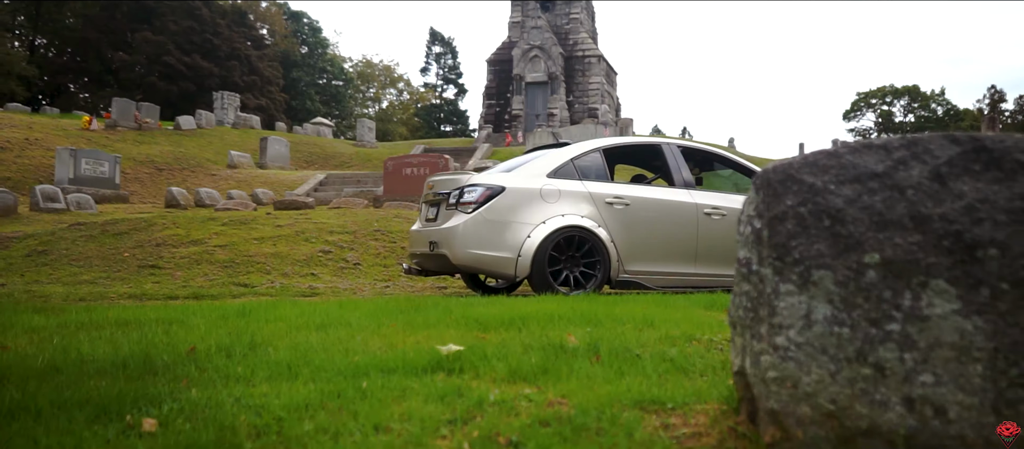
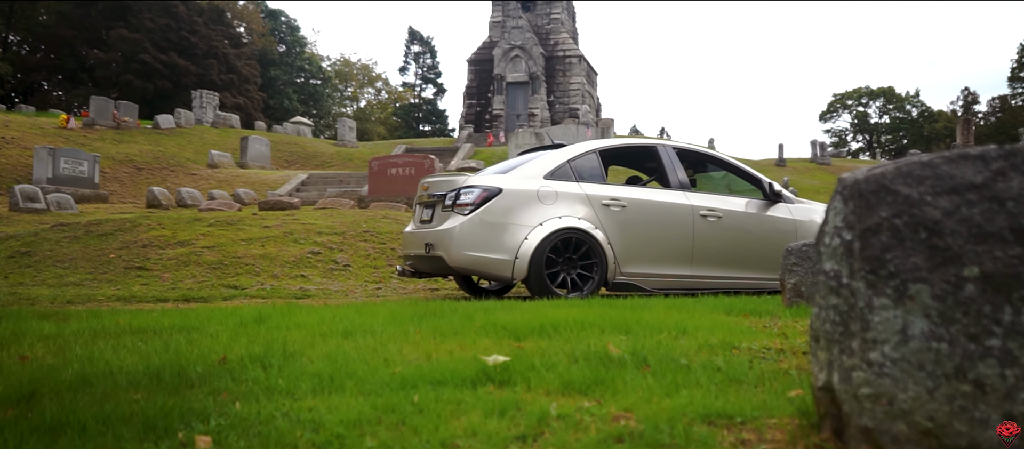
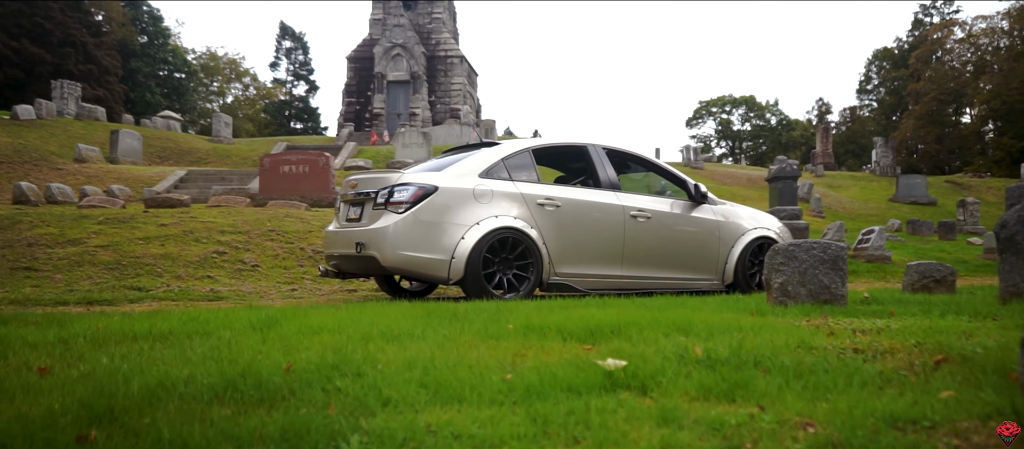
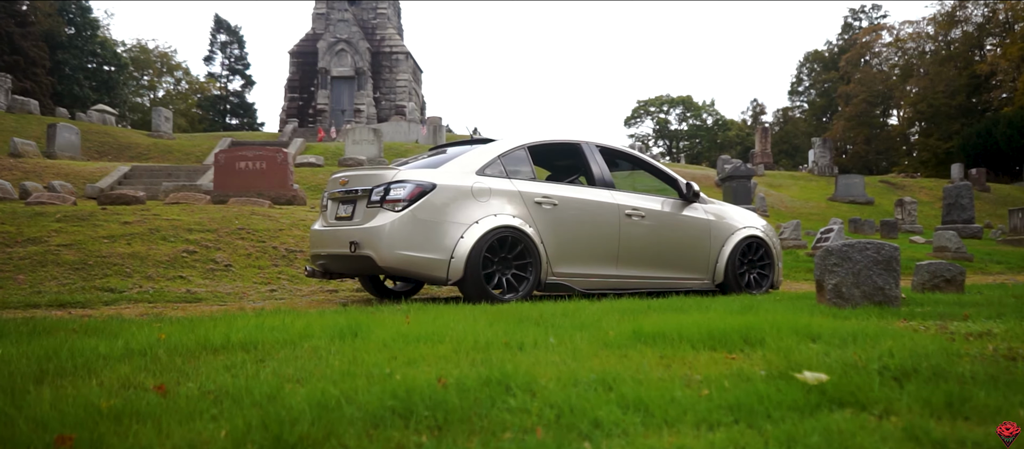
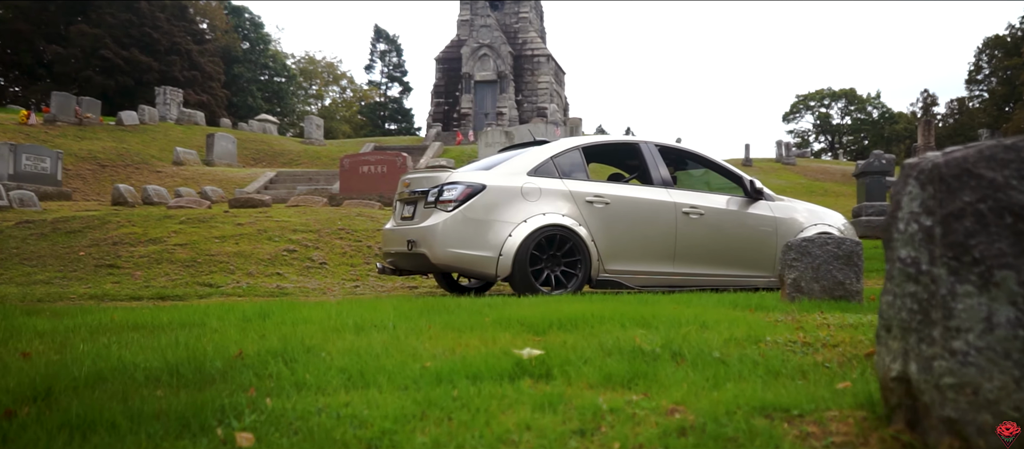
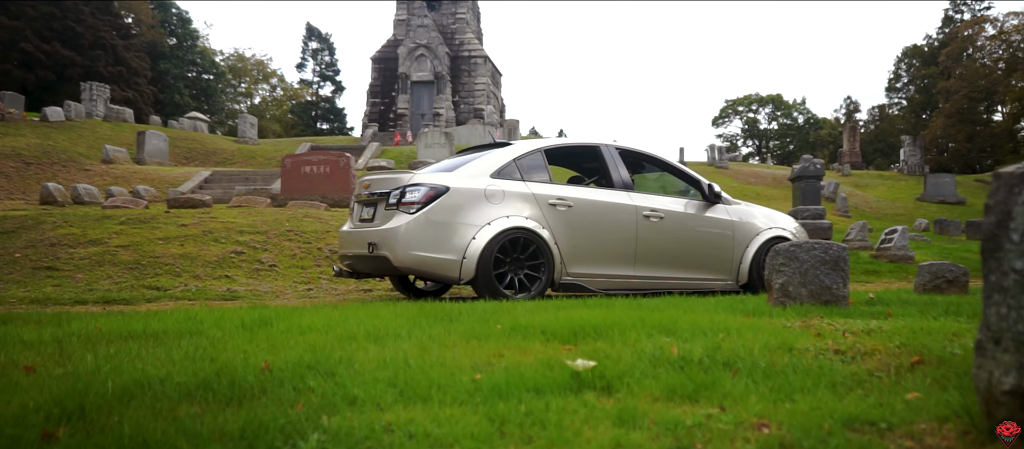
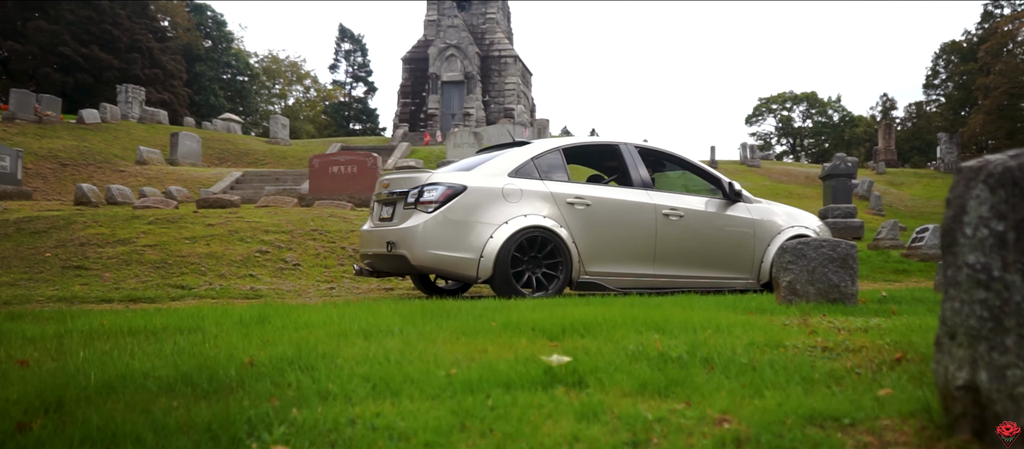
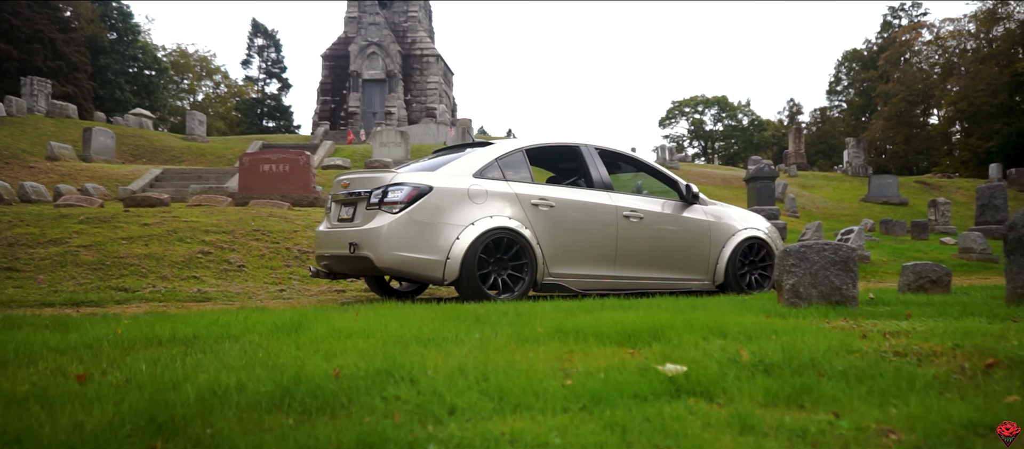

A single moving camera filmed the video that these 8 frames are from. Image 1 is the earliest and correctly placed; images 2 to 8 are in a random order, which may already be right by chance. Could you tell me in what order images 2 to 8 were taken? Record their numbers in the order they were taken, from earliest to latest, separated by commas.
2, 5, 7, 6, 3, 8, 4
